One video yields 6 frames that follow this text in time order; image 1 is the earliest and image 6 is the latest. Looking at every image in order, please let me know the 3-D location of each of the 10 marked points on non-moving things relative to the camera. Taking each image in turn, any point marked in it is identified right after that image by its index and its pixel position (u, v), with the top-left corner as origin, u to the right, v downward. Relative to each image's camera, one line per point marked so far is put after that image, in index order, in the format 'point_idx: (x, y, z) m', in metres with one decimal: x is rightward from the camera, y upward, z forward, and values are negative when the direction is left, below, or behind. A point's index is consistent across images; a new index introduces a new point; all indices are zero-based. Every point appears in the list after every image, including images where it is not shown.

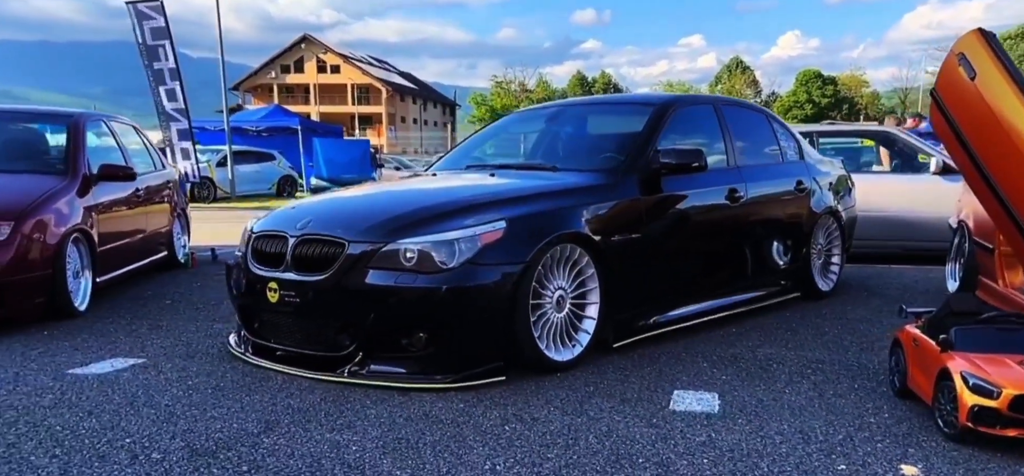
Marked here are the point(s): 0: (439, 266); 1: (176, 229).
0: (-0.3, -0.1, +3.6) m
1: (-3.1, +0.1, +7.9) m
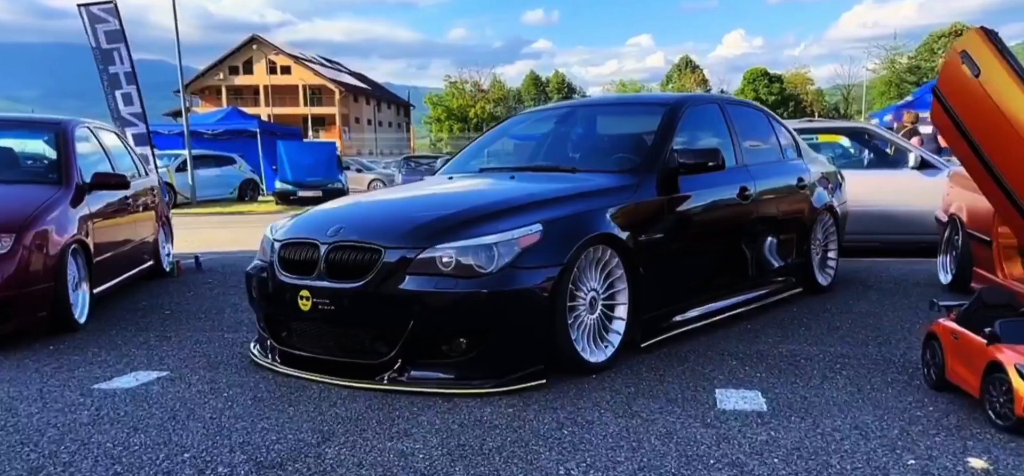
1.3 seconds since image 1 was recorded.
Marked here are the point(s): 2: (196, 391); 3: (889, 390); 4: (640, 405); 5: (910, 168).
0: (-0.1, -0.1, +3.6) m
1: (-3.1, 0.0, +7.7) m
2: (-1.3, -0.7, +3.7) m
3: (+1.5, -0.6, +3.5) m
4: (+0.5, -0.7, +3.4) m
5: (+3.7, +0.7, +8.2) m
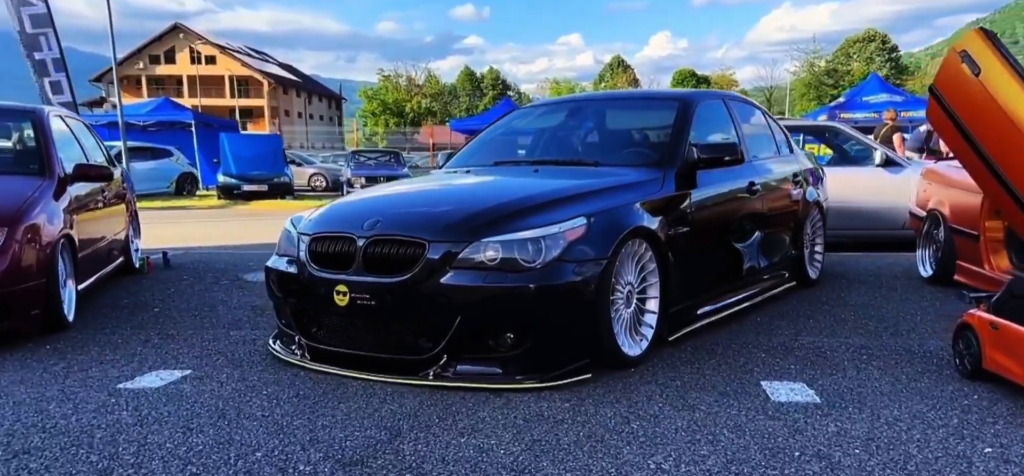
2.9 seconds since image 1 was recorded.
0: (+0.1, -0.1, +3.6) m
1: (-3.3, +0.1, +7.4) m
2: (-1.2, -0.6, +3.6) m
3: (+1.7, -0.6, +3.6) m
4: (+0.7, -0.6, +3.4) m
5: (+3.5, +0.7, +8.4) m
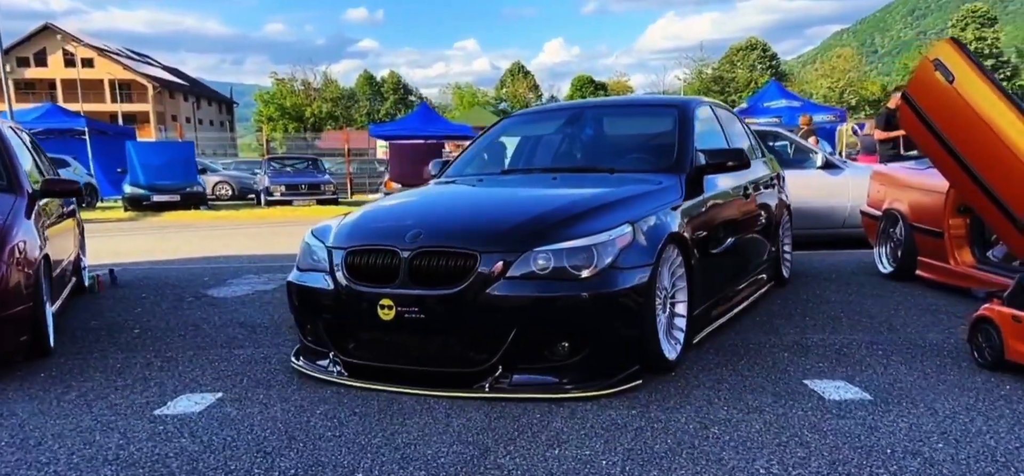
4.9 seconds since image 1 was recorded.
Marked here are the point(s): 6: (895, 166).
0: (+0.3, -0.1, +3.6) m
1: (-3.5, -0.1, +7.0) m
2: (-0.9, -0.7, +3.4) m
3: (+2.0, -0.6, +3.8) m
4: (+1.0, -0.6, +3.5) m
5: (+3.1, +0.7, +8.8) m
6: (+3.2, +0.6, +7.2) m
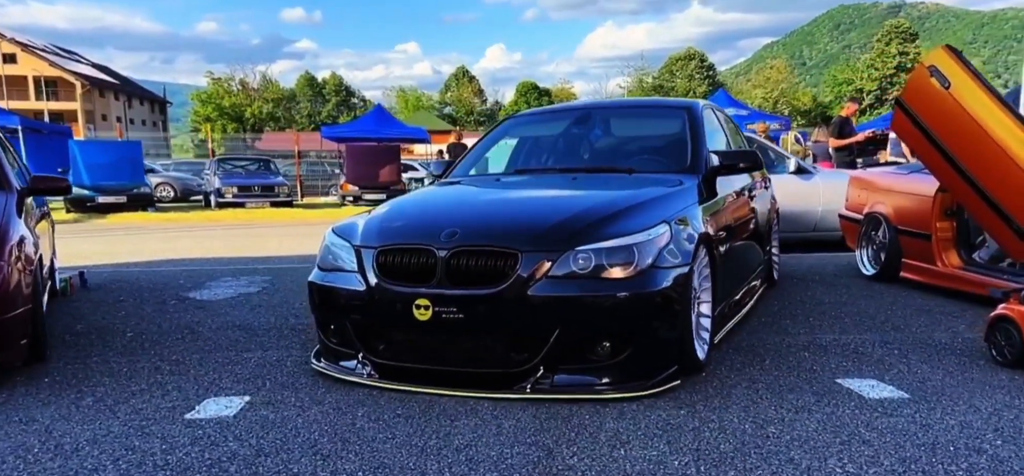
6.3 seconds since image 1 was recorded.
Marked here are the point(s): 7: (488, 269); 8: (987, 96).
0: (+0.5, -0.1, +3.6) m
1: (-3.6, -0.1, +6.7) m
2: (-0.7, -0.7, +3.3) m
3: (+2.1, -0.6, +3.9) m
4: (+1.1, -0.6, +3.5) m
5: (+2.9, +0.7, +9.0) m
6: (+3.1, +0.6, +7.3) m
7: (-0.1, -0.1, +3.5) m
8: (+2.8, +0.9, +5.2) m
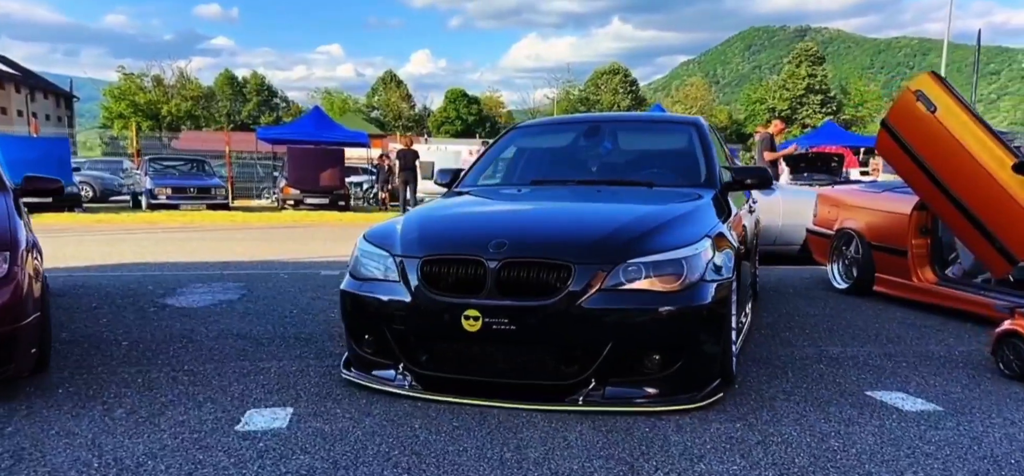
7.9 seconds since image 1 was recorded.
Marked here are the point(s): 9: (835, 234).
0: (+0.7, -0.2, +3.6) m
1: (-3.6, -0.1, +6.3) m
2: (-0.5, -0.7, +3.2) m
3: (+2.3, -0.7, +4.1) m
4: (+1.3, -0.7, +3.6) m
5: (+2.6, +0.5, +9.2) m
6: (+2.9, +0.4, +7.6) m
7: (+0.1, -0.2, +3.5) m
8: (+2.9, +0.7, +5.5) m
9: (+2.8, 0.0, +7.5) m
